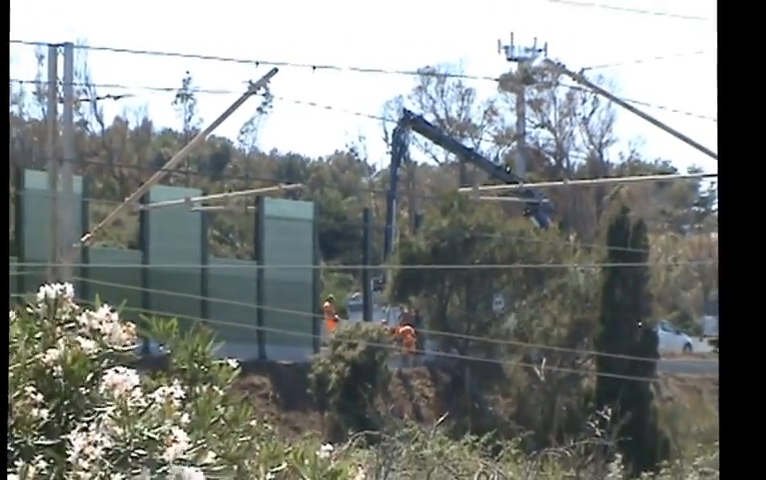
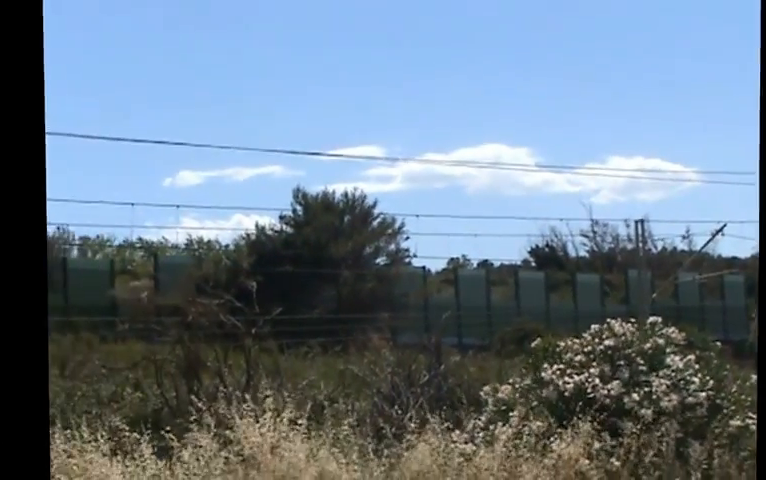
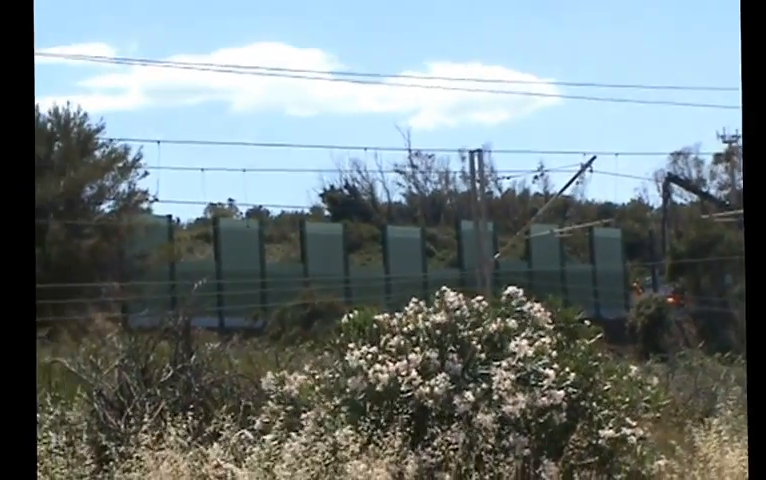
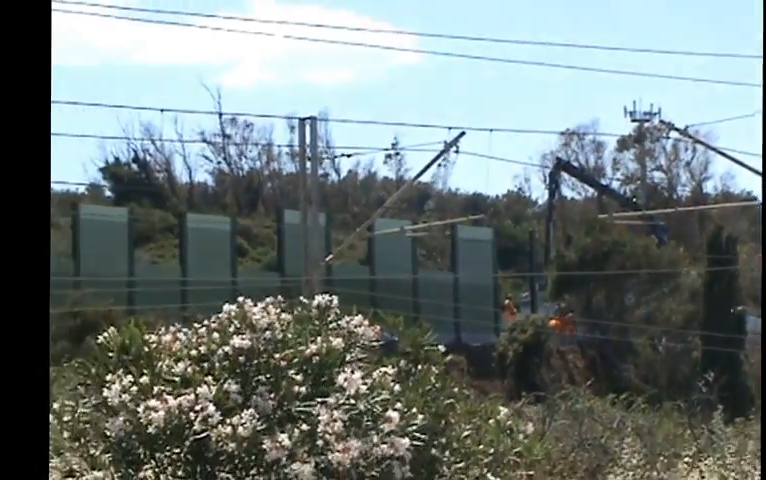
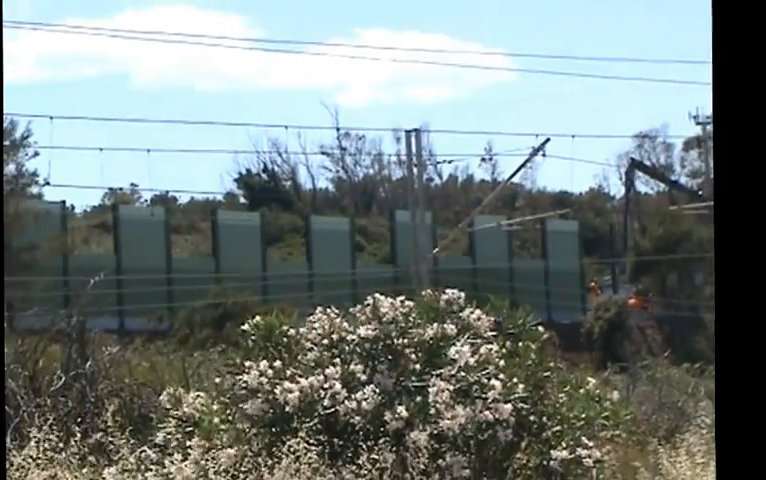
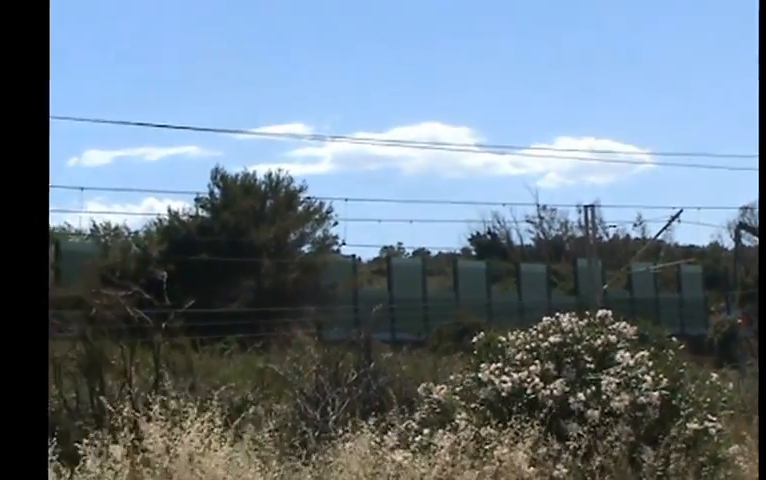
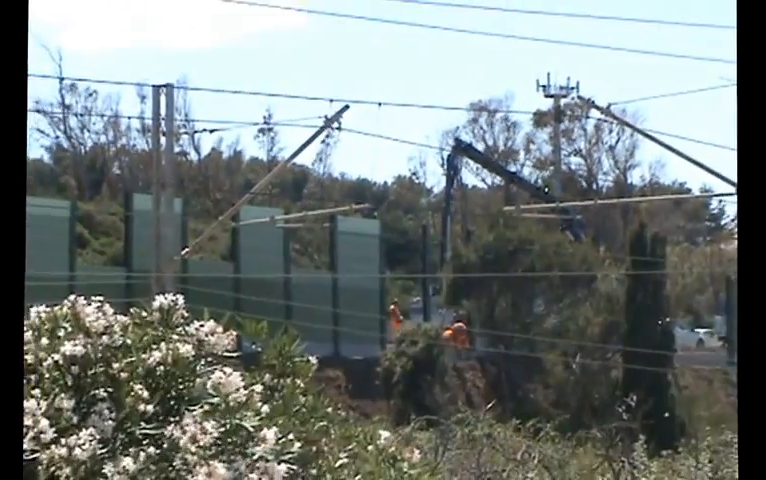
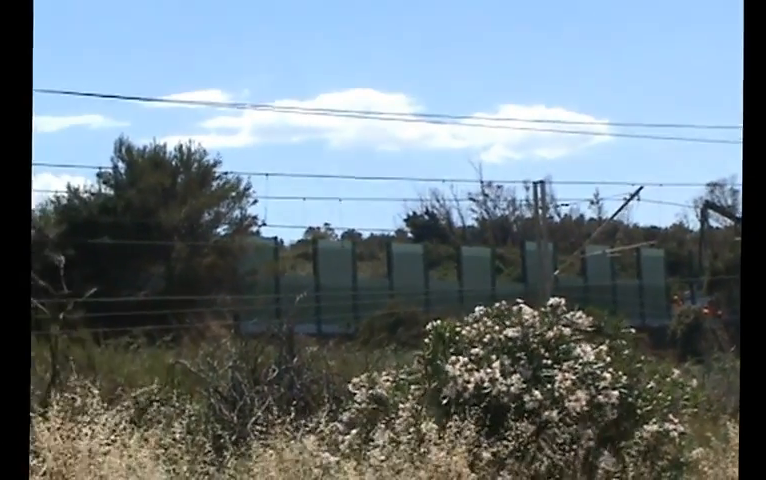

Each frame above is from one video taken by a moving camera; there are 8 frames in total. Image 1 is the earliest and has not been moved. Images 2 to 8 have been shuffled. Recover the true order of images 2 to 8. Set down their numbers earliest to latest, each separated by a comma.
7, 4, 5, 3, 8, 6, 2
